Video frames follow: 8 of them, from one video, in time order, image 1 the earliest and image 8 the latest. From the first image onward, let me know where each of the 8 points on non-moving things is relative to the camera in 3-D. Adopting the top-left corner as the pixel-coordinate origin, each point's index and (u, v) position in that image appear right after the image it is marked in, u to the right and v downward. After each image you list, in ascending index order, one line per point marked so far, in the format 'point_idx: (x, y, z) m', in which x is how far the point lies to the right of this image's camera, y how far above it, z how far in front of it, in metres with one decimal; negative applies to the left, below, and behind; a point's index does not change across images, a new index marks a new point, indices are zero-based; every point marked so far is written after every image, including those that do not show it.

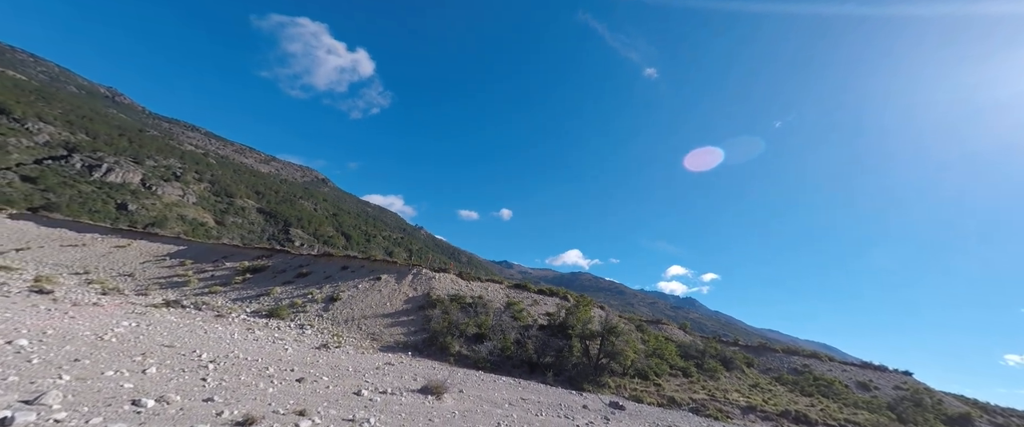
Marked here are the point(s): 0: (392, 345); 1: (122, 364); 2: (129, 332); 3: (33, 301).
0: (-6.7, -7.2, +19.2) m
1: (-9.7, -3.7, +8.7) m
2: (-11.9, -3.7, +11.0) m
3: (-15.4, -2.9, +11.5) m
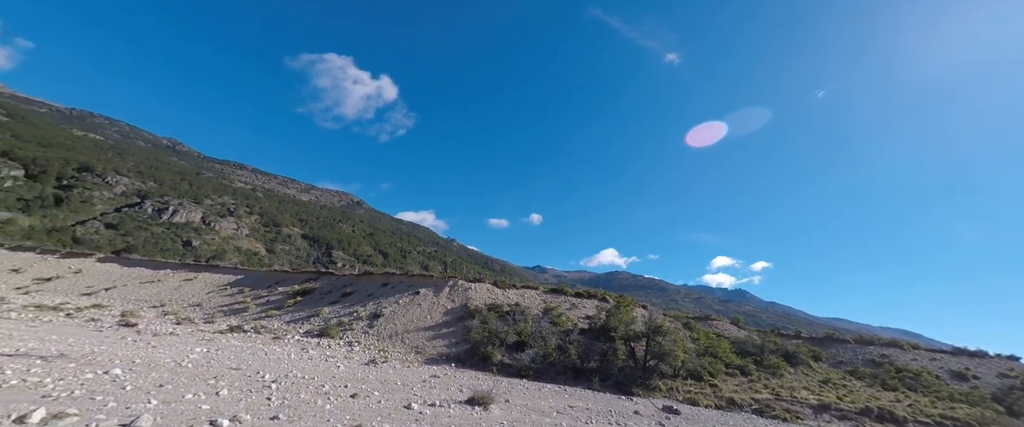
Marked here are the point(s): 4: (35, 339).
0: (-4.3, -8.0, +19.5) m
1: (-8.4, -4.6, +9.4) m
2: (-10.4, -4.8, +11.8) m
3: (-13.9, -4.3, +12.6) m
4: (-13.8, -3.6, +10.2) m
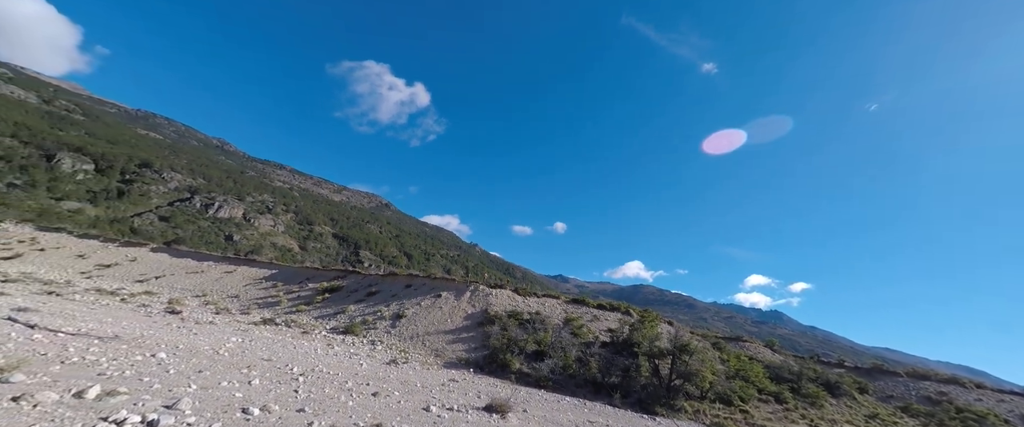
0: (-3.2, -8.3, +19.6) m
1: (-7.8, -4.5, +9.8) m
2: (-9.7, -4.7, +12.4) m
3: (-13.1, -4.1, +13.4) m
4: (-13.1, -3.3, +11.1) m
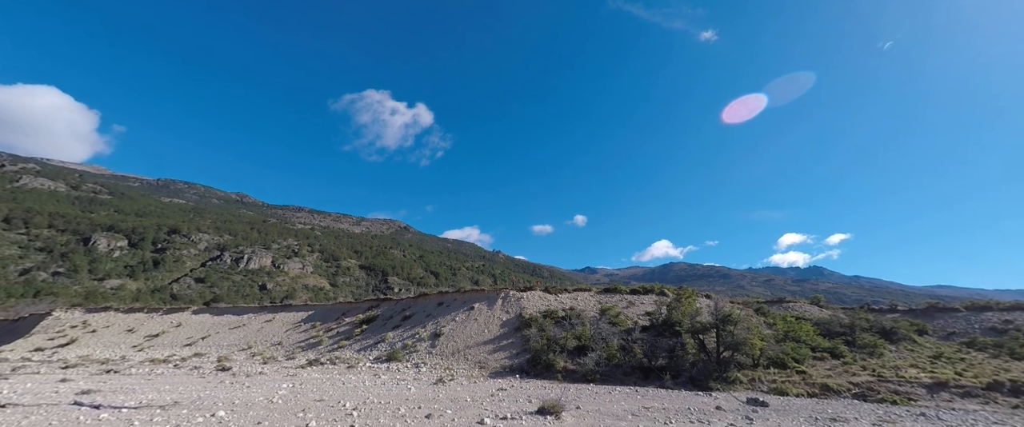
0: (-0.7, -8.8, +19.6) m
1: (-6.3, -5.9, +10.0) m
2: (-8.0, -6.4, +12.6) m
3: (-11.5, -6.4, +13.8) m
4: (-11.7, -5.7, +11.5) m
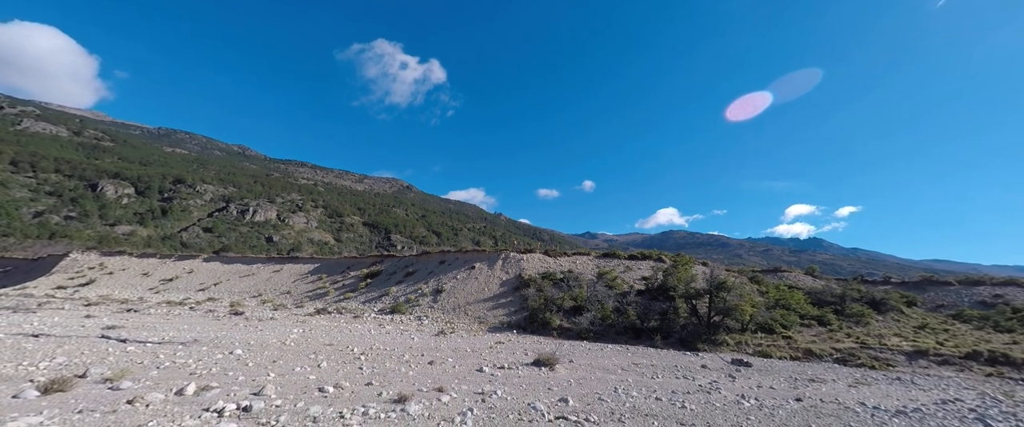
0: (-0.8, -6.6, +20.5) m
1: (-6.4, -4.5, +10.7) m
2: (-8.1, -4.7, +13.4) m
3: (-11.5, -4.4, +14.5) m
4: (-11.8, -4.0, +12.1) m
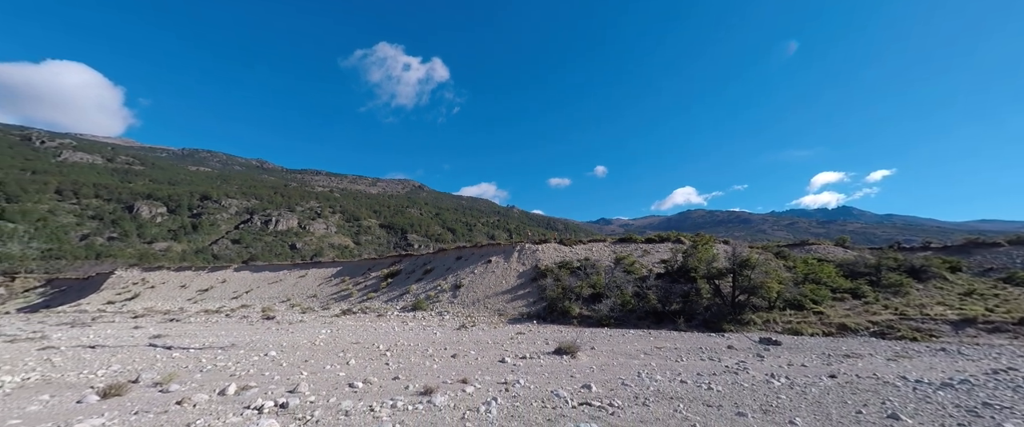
0: (+0.3, -6.2, +20.9) m
1: (-5.8, -4.7, +11.3) m
2: (-7.4, -4.9, +14.0) m
3: (-10.8, -4.9, +15.3) m
4: (-11.1, -4.5, +12.9) m
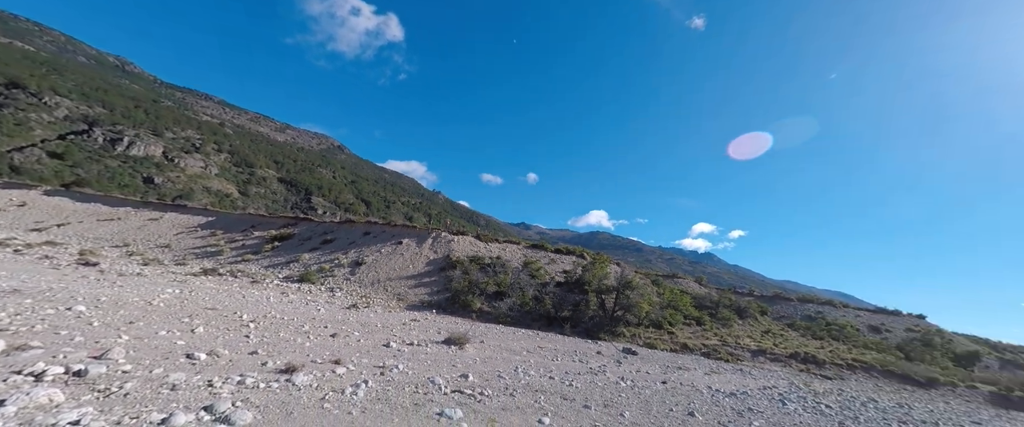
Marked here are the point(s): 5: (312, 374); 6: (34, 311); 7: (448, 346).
0: (-5.7, -5.2, +20.3) m
1: (-9.3, -3.0, +9.7) m
2: (-11.4, -2.8, +12.0) m
3: (-14.9, -2.0, +12.6) m
4: (-14.7, -1.7, +10.2) m
5: (-4.8, -3.8, +8.3) m
6: (-10.7, -2.1, +8.1) m
7: (-2.7, -5.4, +14.1) m
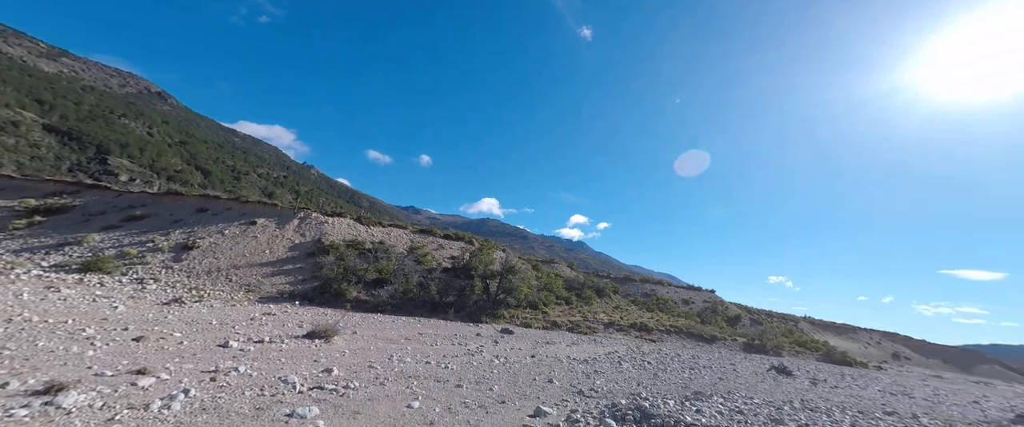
0: (-12.0, -4.0, +17.4) m
1: (-12.2, -2.1, +6.1) m
2: (-14.9, -1.7, +7.7) m
3: (-18.4, -0.8, +7.2) m
4: (-17.5, -0.5, +4.9) m
5: (-7.6, -3.2, +6.1) m
6: (-13.1, -1.3, +4.1) m
7: (-7.4, -4.6, +12.4) m
